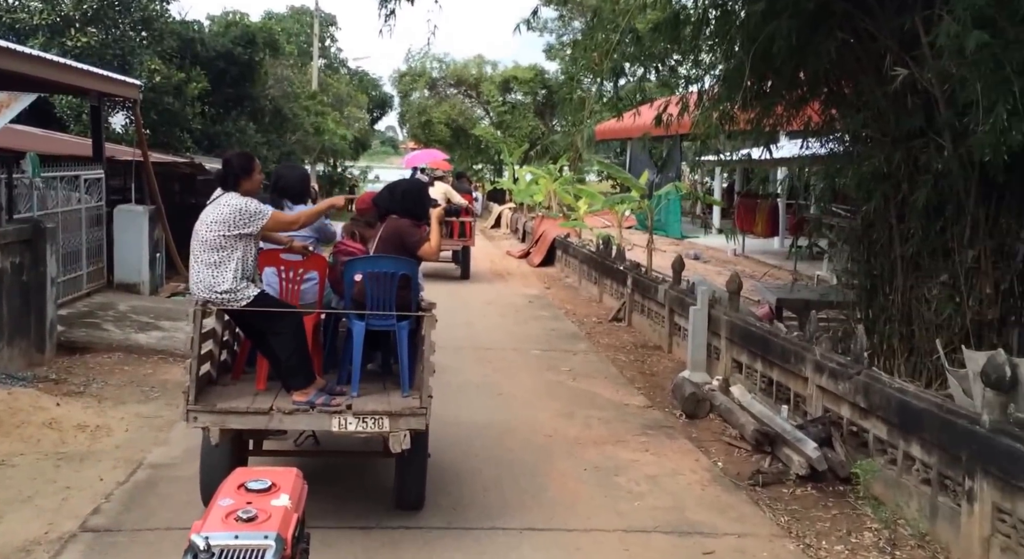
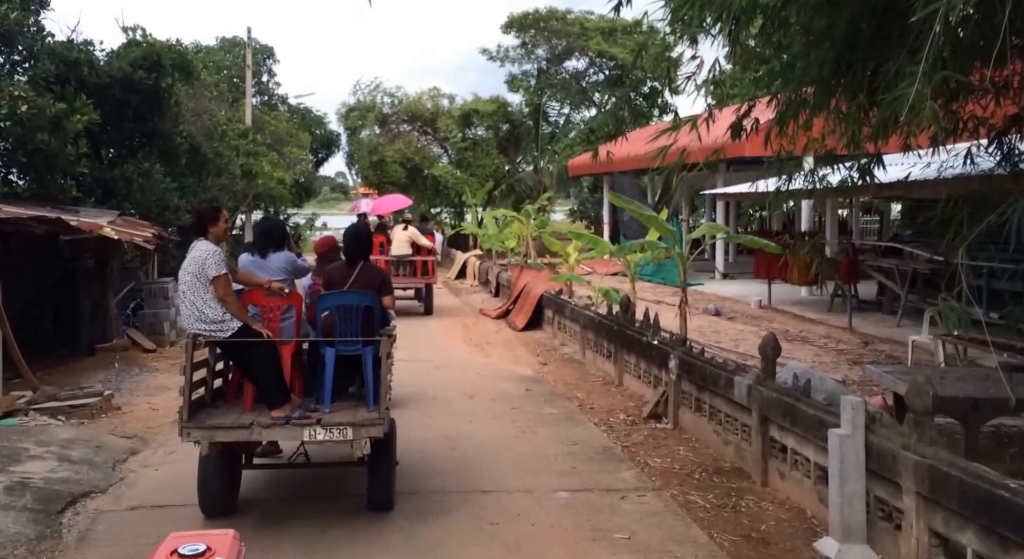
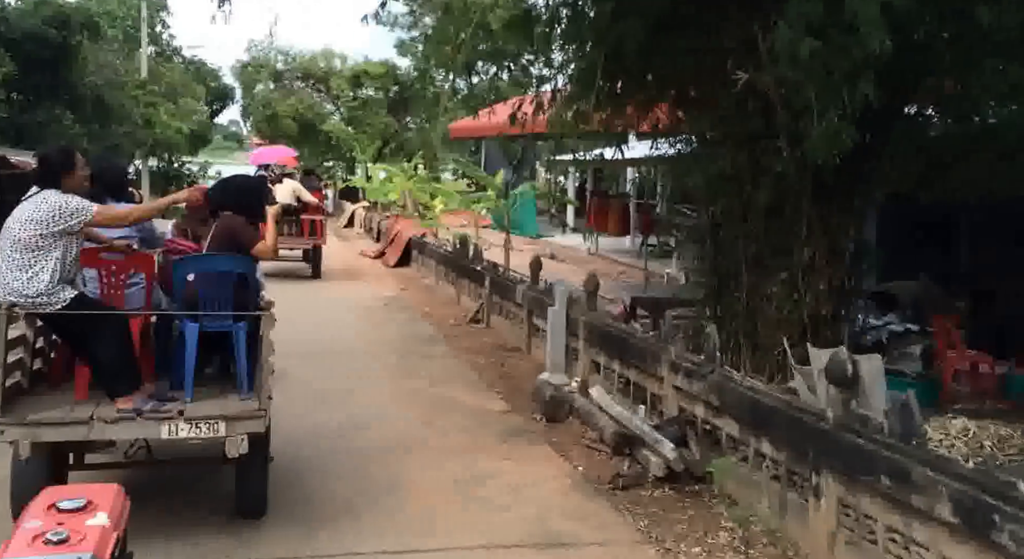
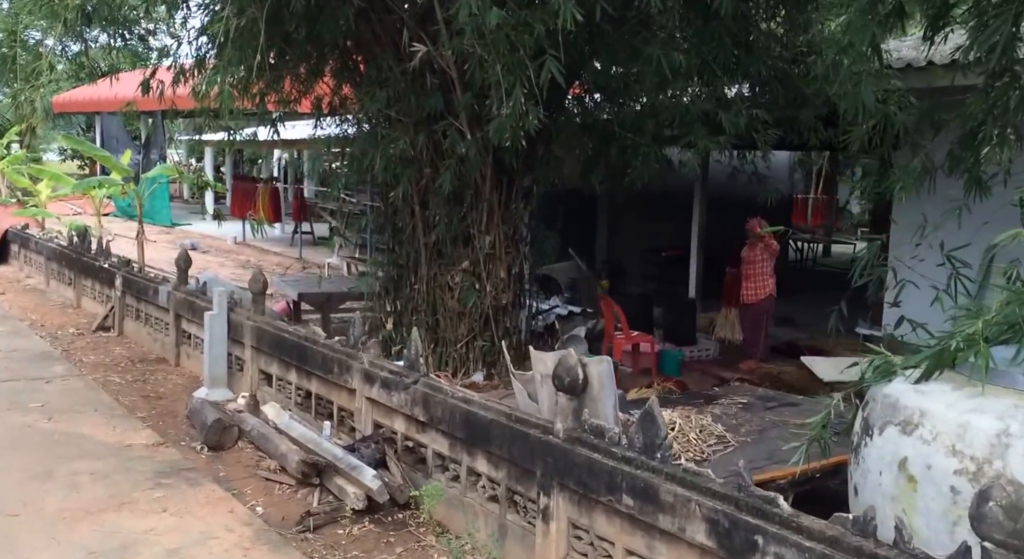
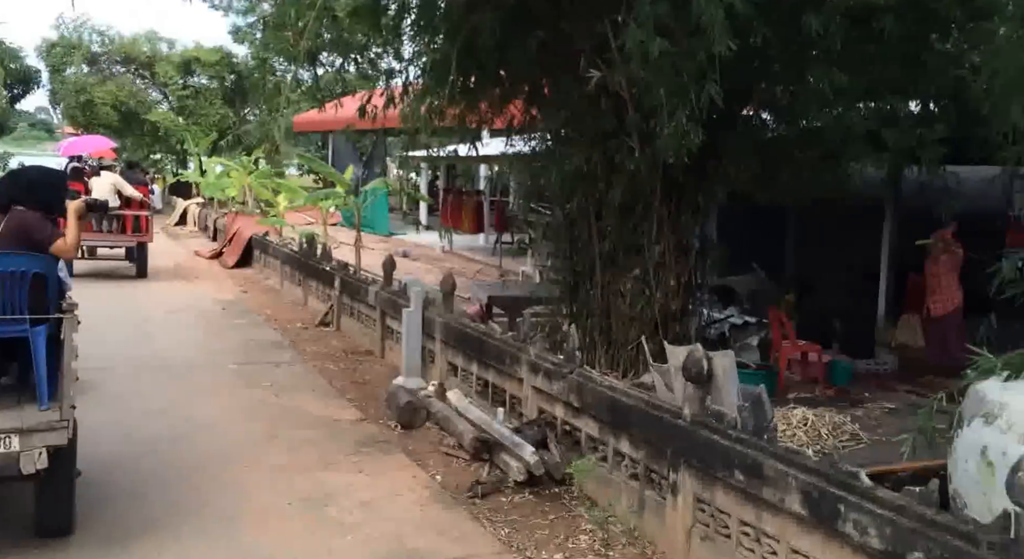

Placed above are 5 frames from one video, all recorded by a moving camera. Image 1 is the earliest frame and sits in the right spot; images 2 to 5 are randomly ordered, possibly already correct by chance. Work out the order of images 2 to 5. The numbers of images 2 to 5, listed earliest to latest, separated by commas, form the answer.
3, 5, 4, 2
